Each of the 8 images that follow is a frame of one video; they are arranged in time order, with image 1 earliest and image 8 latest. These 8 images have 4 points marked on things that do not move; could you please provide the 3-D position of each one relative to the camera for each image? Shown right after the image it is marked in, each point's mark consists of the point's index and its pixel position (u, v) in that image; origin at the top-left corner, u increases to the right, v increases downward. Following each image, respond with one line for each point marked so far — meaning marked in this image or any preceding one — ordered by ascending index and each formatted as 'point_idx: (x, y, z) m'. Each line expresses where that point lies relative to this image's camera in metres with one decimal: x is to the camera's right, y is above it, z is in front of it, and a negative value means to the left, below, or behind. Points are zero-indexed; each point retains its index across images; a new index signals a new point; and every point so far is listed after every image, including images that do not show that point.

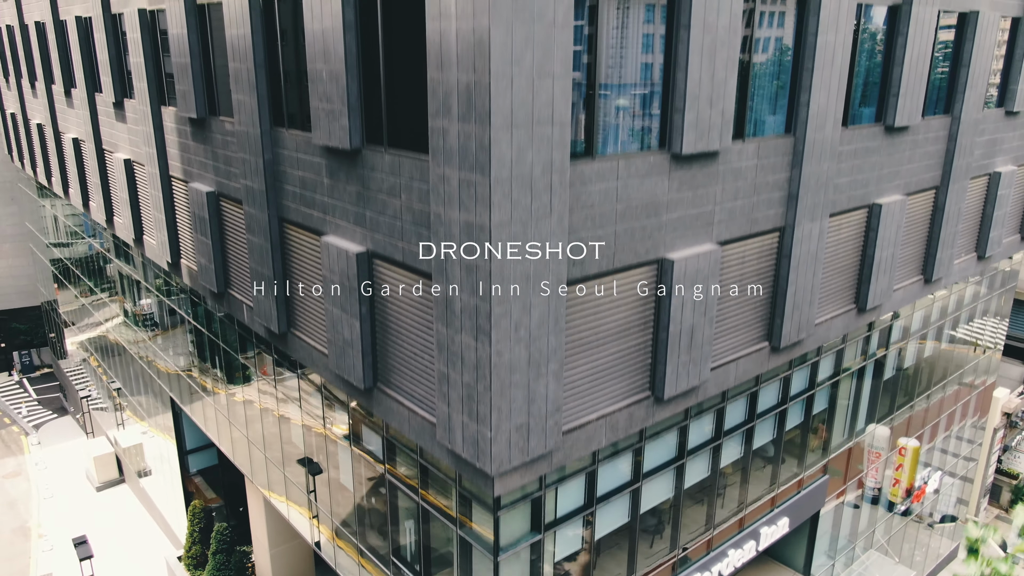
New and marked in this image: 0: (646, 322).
0: (+1.9, -0.5, +10.7) m
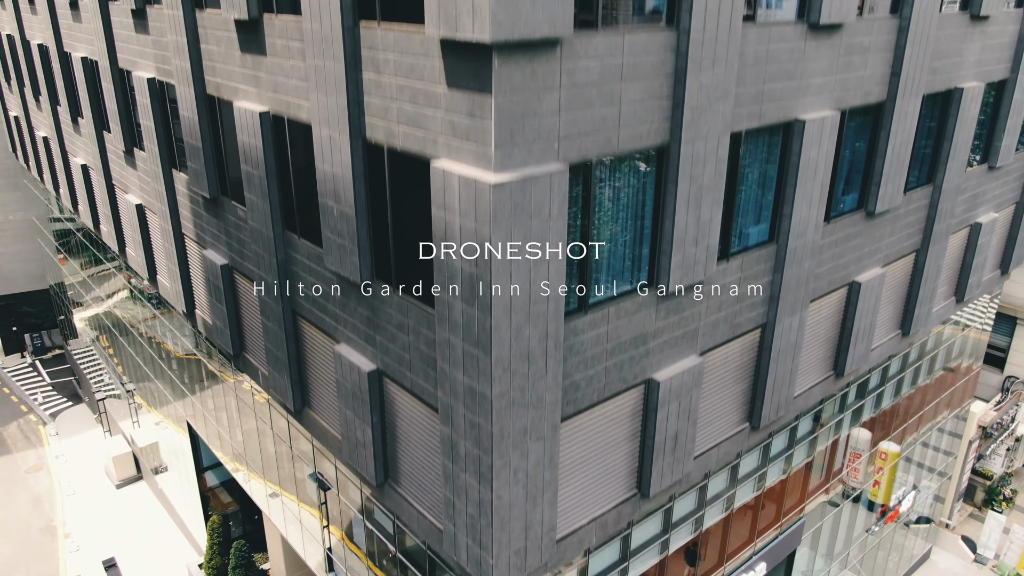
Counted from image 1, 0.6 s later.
0: (+1.9, -2.2, +11.7) m
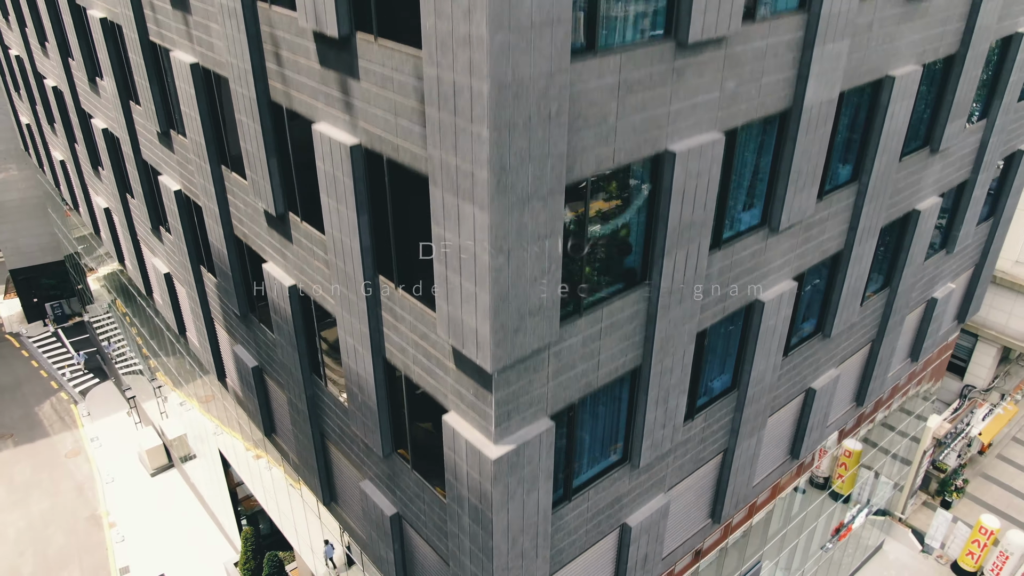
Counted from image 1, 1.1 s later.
0: (+1.8, -5.0, +14.1) m
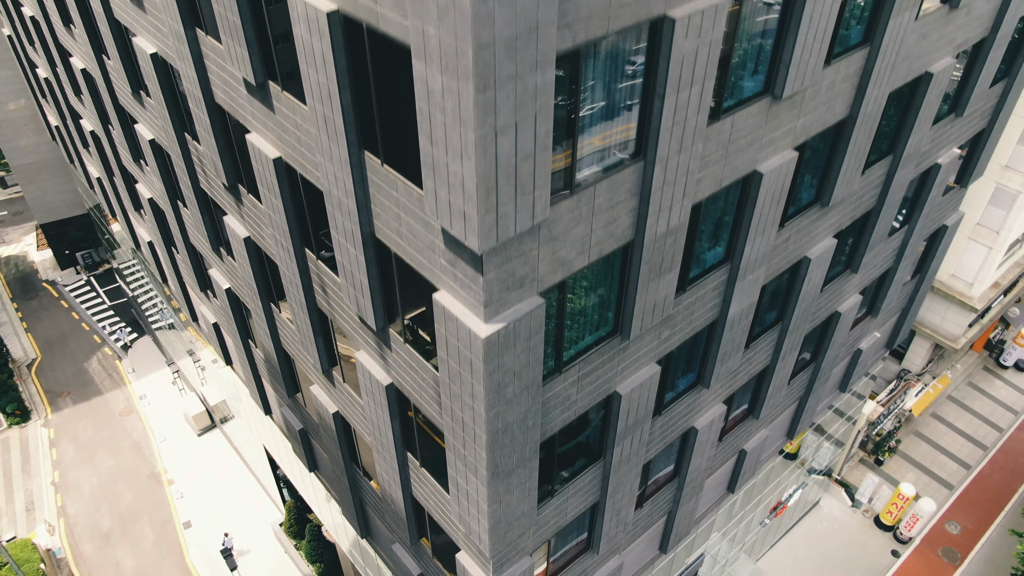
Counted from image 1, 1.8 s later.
0: (+1.7, -7.8, +19.0) m
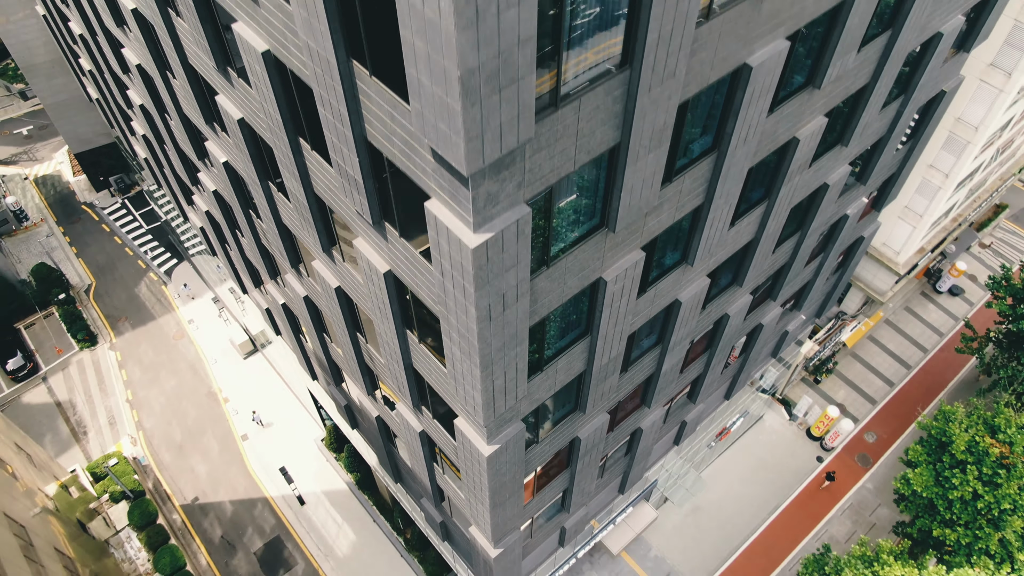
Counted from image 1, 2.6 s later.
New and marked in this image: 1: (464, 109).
0: (+1.6, -8.6, +26.4) m
1: (-0.5, +2.0, +8.6) m
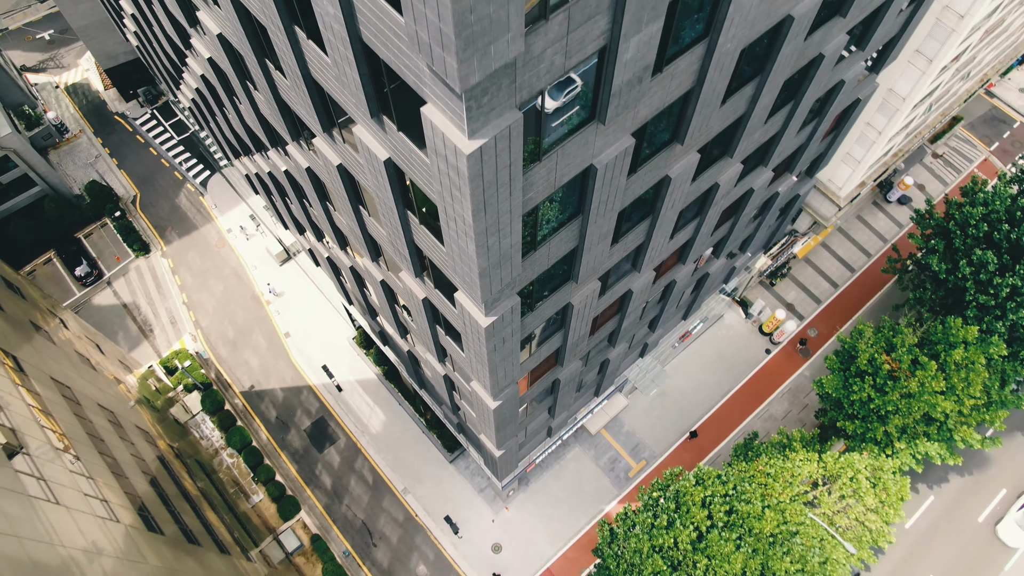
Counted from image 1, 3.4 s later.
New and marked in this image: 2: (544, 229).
0: (+1.5, -6.5, +34.8) m
1: (-0.6, +0.1, +15.2) m
2: (+0.7, +1.2, +16.3) m
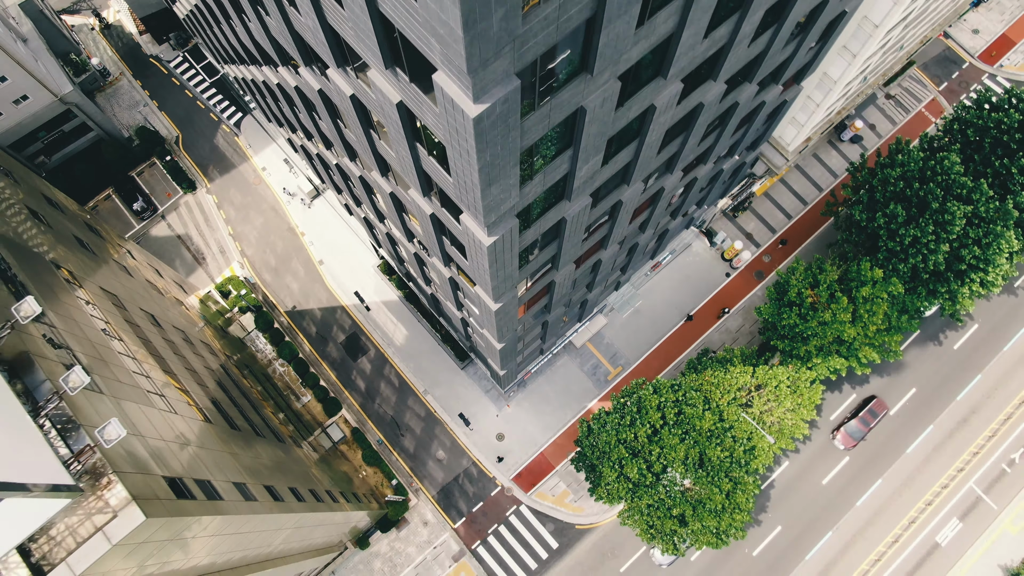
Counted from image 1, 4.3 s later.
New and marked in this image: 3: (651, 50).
0: (+1.5, -3.7, +44.3) m
1: (-0.6, -0.1, +23.9) m
2: (+0.7, +1.2, +24.9) m
3: (+3.3, +5.7, +18.2) m
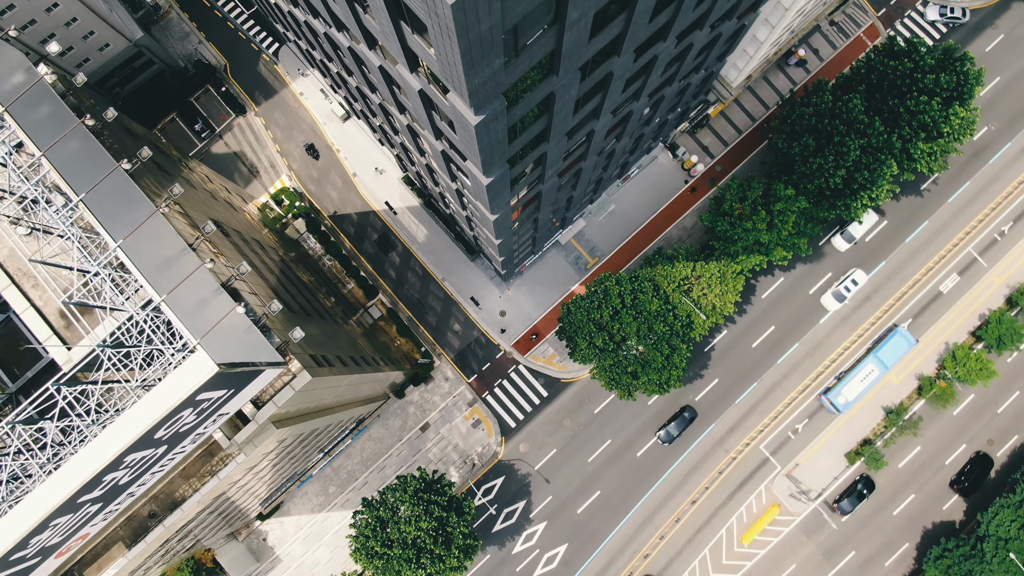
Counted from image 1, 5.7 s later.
0: (+1.4, +2.7, +58.5) m
1: (-0.8, +2.5, +37.9) m
2: (+0.5, +3.9, +38.6) m
3: (+3.0, +7.2, +31.2) m
